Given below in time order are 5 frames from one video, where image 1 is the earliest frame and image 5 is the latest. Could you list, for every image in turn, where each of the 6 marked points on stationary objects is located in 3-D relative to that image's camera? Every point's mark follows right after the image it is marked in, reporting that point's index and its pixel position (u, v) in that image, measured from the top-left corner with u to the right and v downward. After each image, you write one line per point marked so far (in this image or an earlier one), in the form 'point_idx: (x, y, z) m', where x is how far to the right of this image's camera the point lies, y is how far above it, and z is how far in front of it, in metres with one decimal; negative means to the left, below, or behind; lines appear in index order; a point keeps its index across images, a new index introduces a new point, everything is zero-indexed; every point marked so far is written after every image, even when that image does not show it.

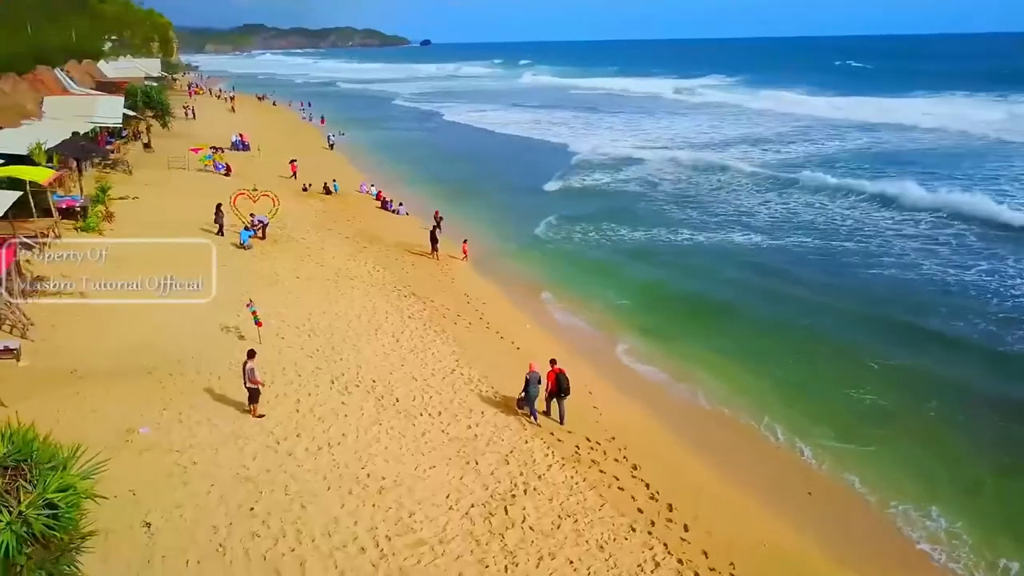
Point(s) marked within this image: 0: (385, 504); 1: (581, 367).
0: (-1.8, -2.9, +11.2) m
1: (+1.6, -1.8, +18.9) m
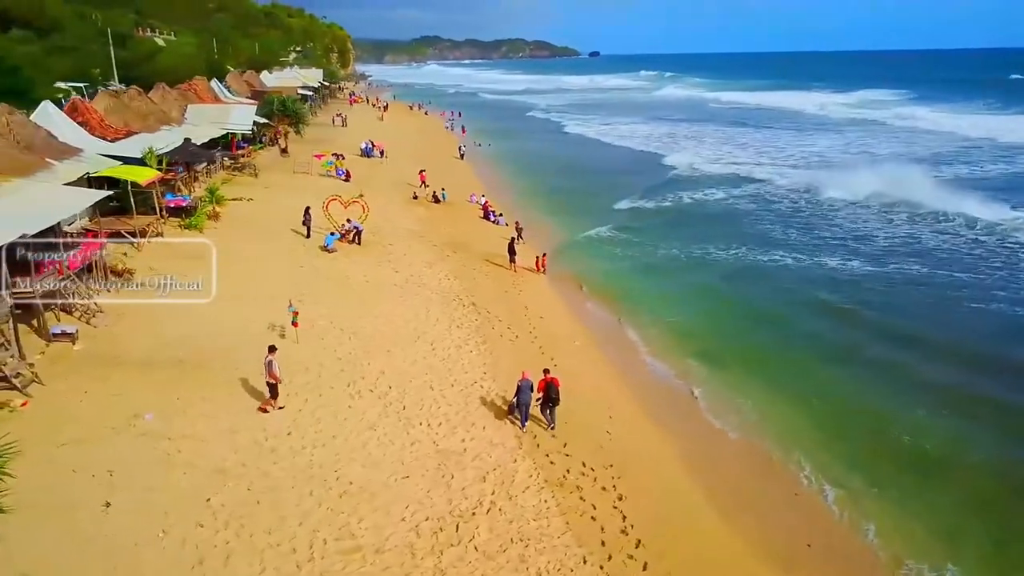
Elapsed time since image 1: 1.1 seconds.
0: (-2.4, -3.1, +11.4) m
1: (+2.4, -2.3, +18.4) m
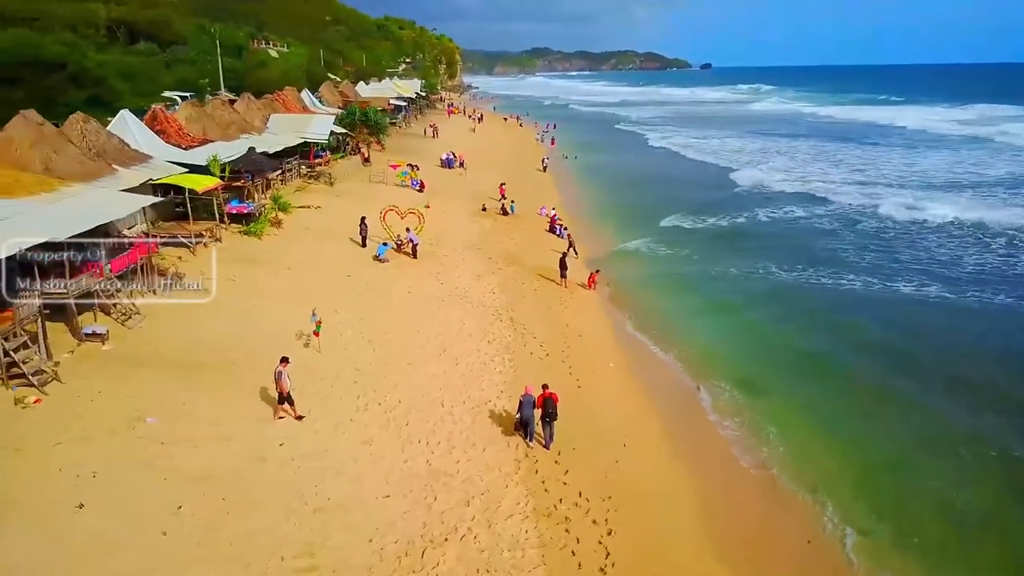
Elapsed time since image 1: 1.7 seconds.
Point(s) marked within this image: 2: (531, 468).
0: (-2.8, -3.3, +11.3) m
1: (+2.8, -2.7, +17.6) m
2: (+0.3, -3.1, +14.1) m
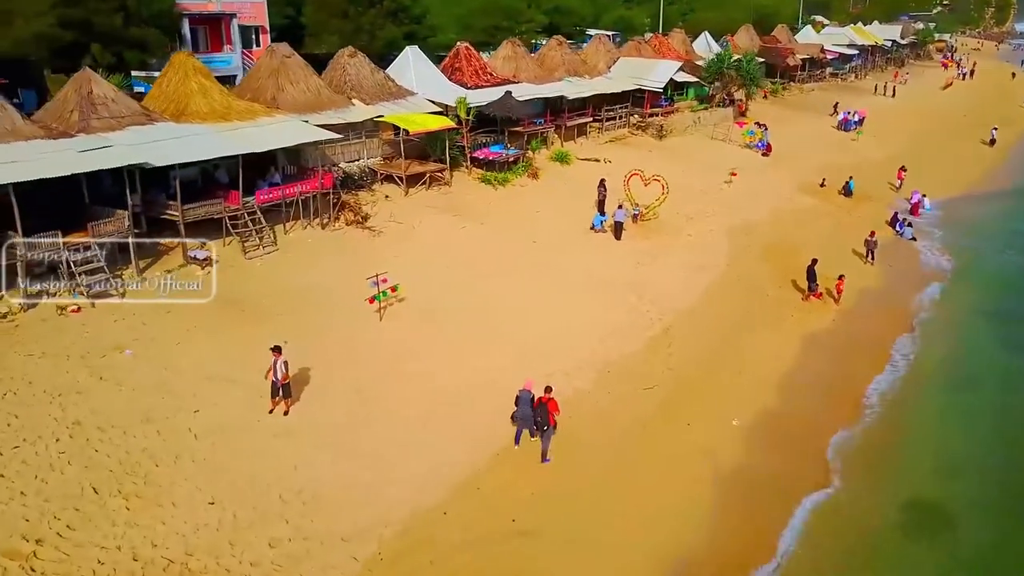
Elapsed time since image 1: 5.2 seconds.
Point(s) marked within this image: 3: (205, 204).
0: (-5.3, -2.8, +10.5) m
1: (+2.8, -3.3, +12.7) m
2: (-1.2, -3.3, +11.1) m
3: (-6.9, +1.9, +18.2) m
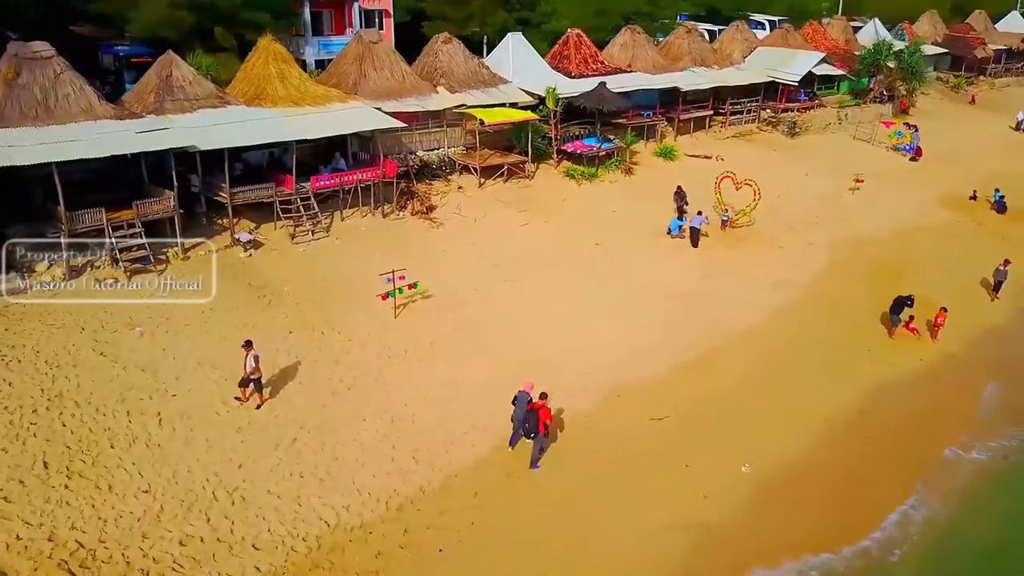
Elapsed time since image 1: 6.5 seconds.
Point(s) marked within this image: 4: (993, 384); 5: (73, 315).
0: (-6.3, -2.6, +11.0) m
1: (+2.1, -3.7, +11.5) m
2: (-2.2, -3.4, +10.7) m
3: (-5.9, +2.3, +18.7) m
4: (+9.9, -1.9, +16.4) m
5: (-7.9, -0.5, +14.8) m
